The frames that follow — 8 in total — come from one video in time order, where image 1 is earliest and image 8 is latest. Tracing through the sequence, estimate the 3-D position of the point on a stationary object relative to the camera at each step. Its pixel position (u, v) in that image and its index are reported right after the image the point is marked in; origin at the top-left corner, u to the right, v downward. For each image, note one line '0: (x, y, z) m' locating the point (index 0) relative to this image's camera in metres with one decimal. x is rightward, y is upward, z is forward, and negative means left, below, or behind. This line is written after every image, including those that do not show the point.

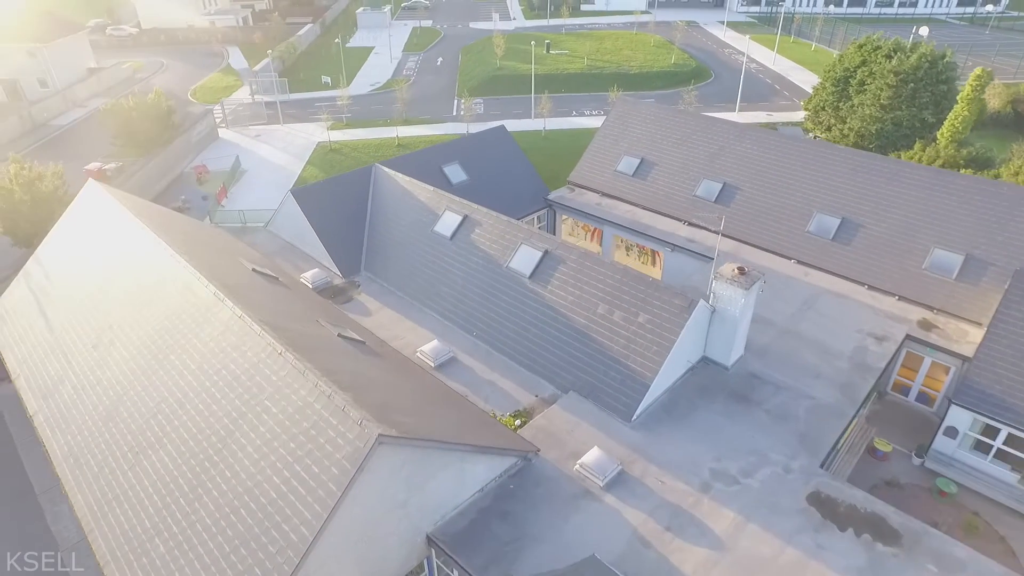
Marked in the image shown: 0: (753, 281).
0: (+6.2, +0.2, +16.1) m
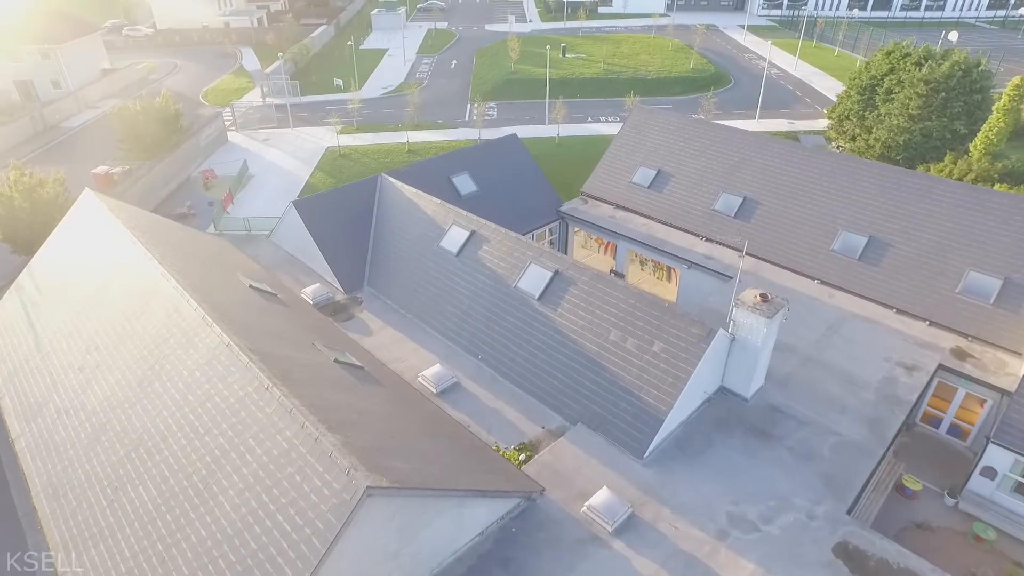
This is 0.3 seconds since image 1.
0: (+6.3, -0.5, +15.1) m
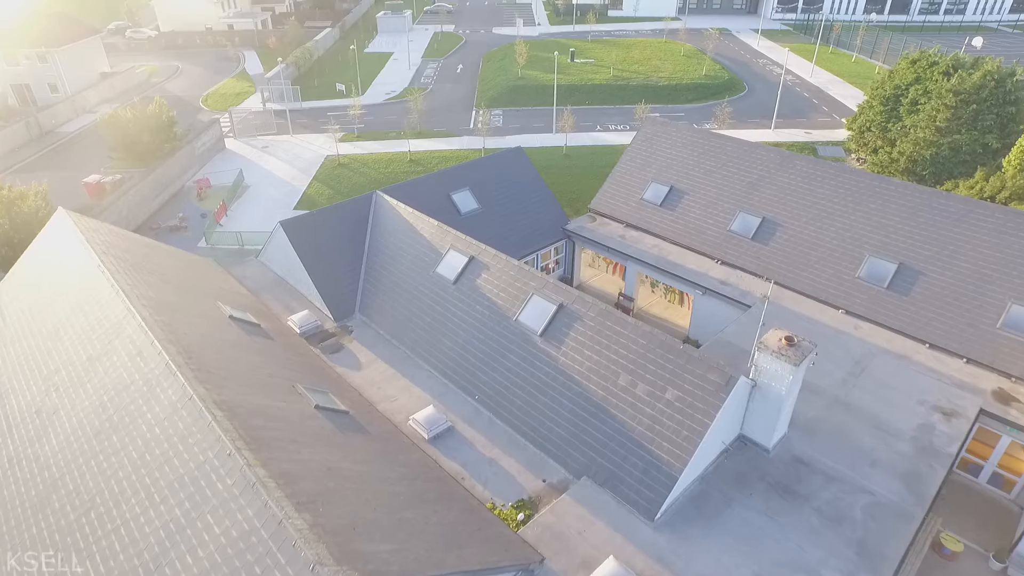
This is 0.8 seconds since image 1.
0: (+6.3, -1.5, +13.6) m
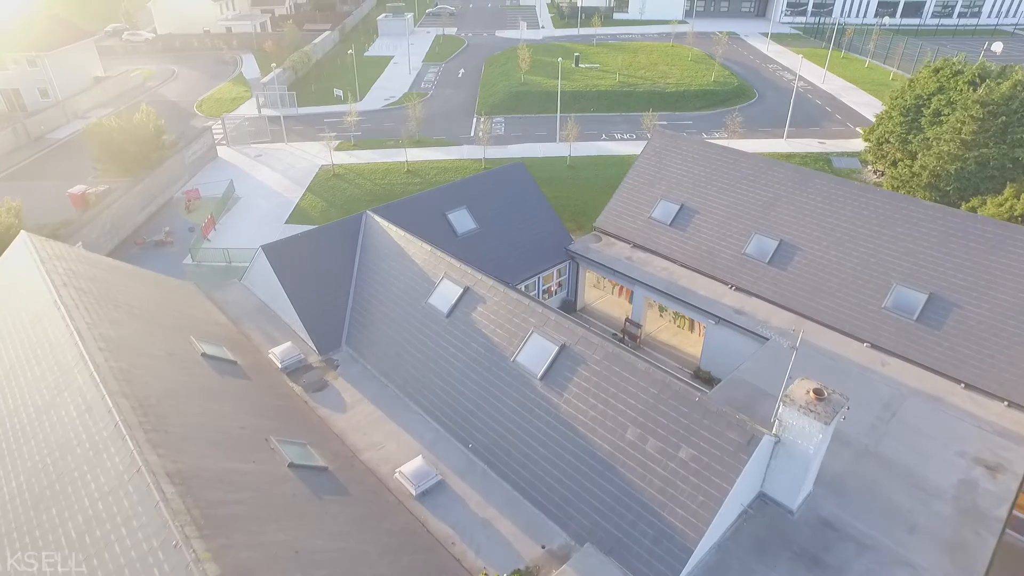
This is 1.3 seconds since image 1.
0: (+6.2, -2.4, +12.1) m
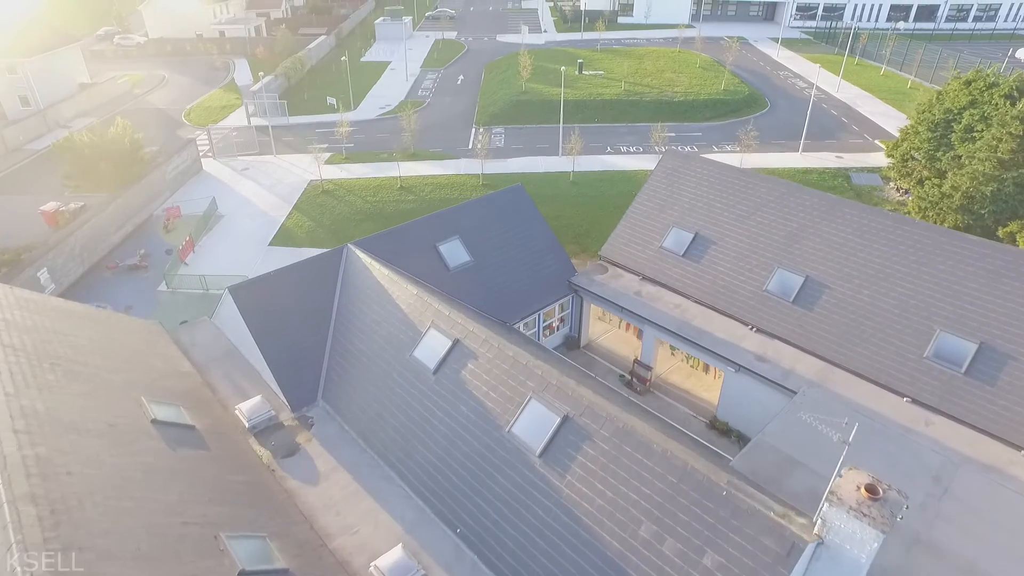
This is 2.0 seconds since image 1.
0: (+6.1, -3.6, +10.0) m
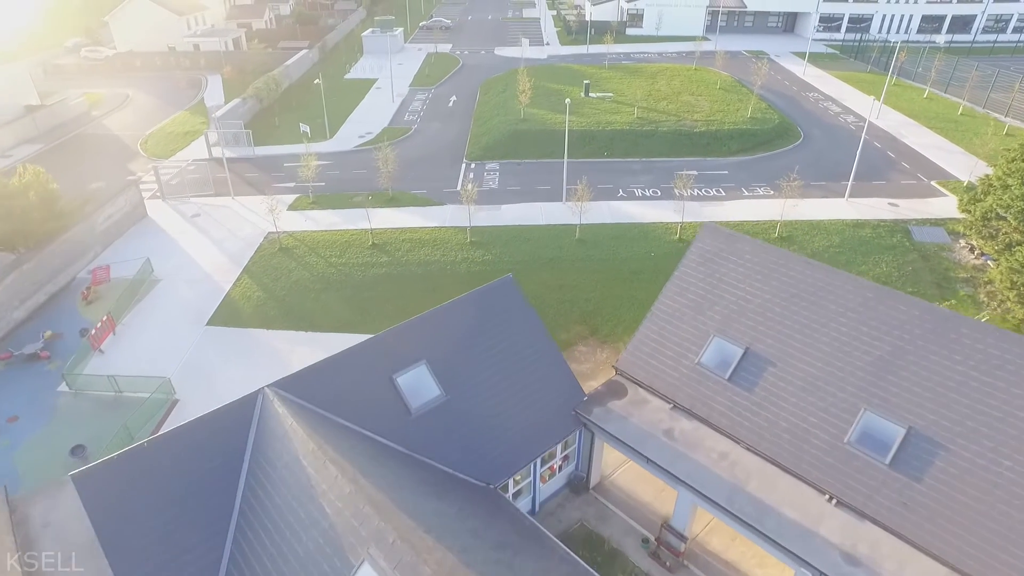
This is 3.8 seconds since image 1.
0: (+5.7, -7.0, +4.5) m
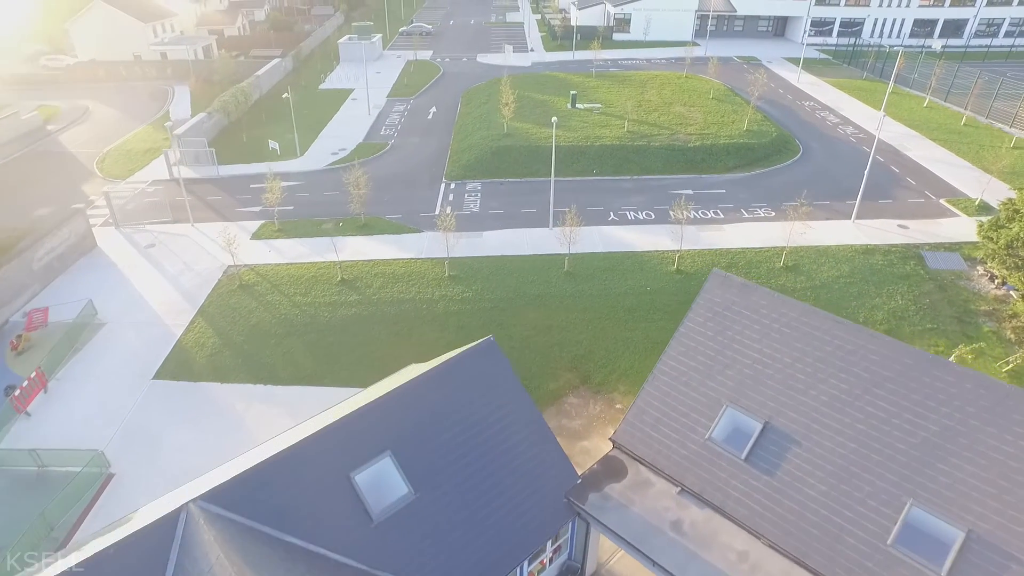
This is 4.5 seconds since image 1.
0: (+5.6, -8.4, +2.3) m
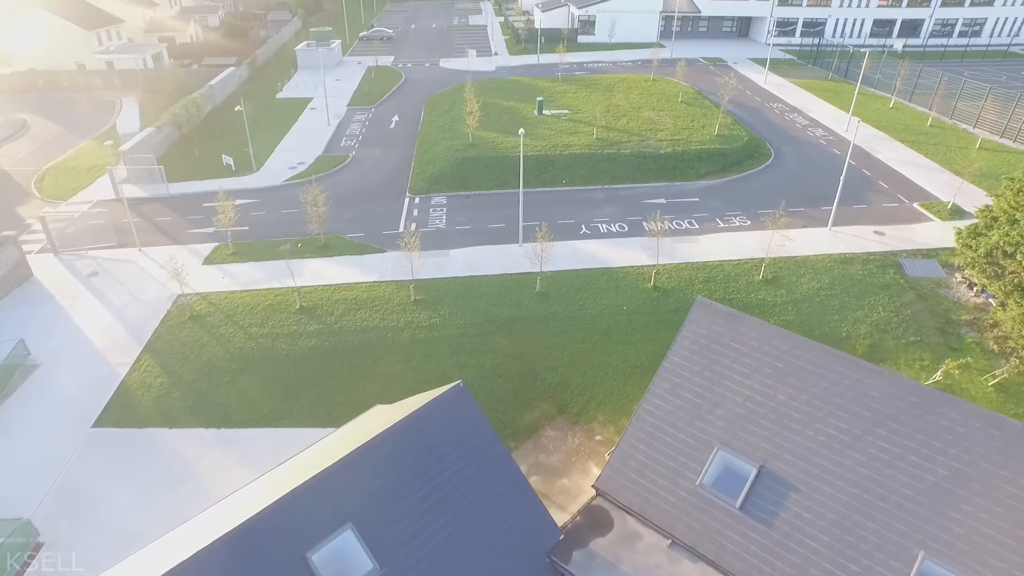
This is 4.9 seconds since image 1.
0: (+5.8, -9.1, +1.3) m
